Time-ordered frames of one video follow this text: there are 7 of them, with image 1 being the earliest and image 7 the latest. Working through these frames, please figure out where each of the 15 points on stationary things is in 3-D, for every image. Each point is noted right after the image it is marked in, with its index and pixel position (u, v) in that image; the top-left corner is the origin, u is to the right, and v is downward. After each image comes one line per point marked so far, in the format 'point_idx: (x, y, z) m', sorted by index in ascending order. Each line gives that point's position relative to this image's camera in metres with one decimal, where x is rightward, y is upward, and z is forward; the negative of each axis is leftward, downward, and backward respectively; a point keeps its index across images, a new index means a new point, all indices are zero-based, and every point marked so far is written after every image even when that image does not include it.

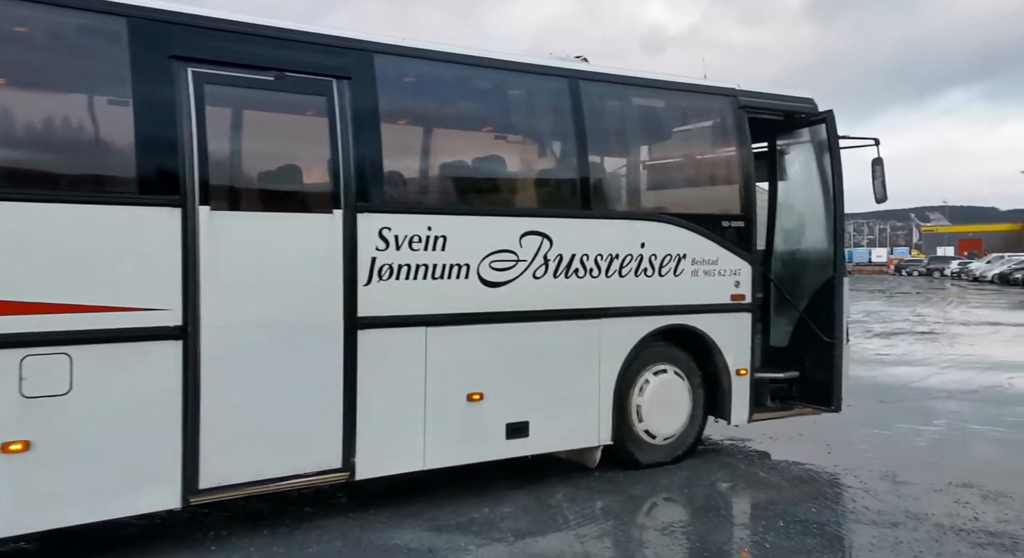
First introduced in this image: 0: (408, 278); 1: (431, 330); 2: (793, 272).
0: (-0.7, 0.0, +5.3) m
1: (-0.5, -0.3, +5.4) m
2: (+2.6, +0.1, +8.0) m
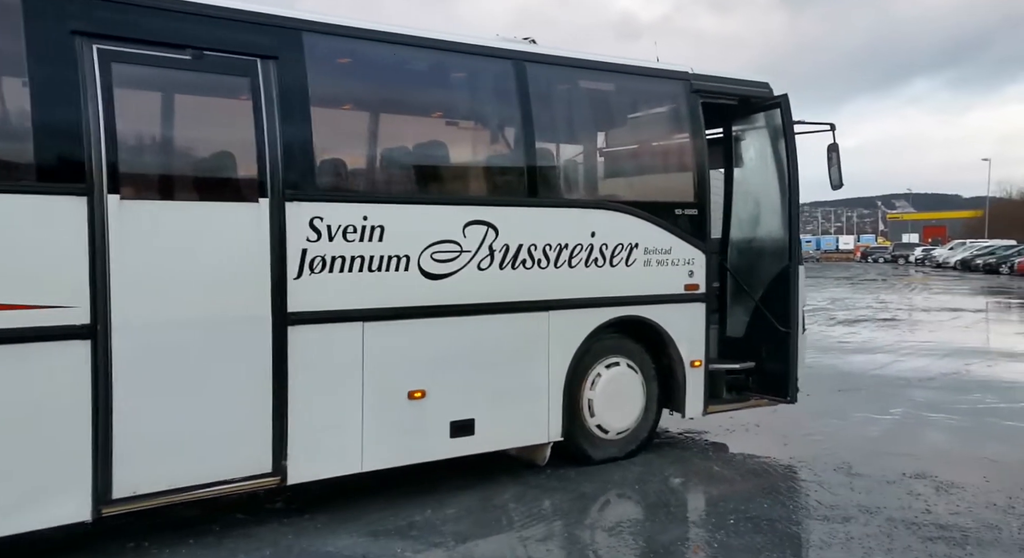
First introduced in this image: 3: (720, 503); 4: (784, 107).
0: (-1.0, +0.1, +5.1) m
1: (-0.9, -0.3, +5.2) m
2: (+2.2, +0.2, +7.8) m
3: (+1.4, -1.5, +5.7) m
4: (+2.3, +1.5, +7.3) m
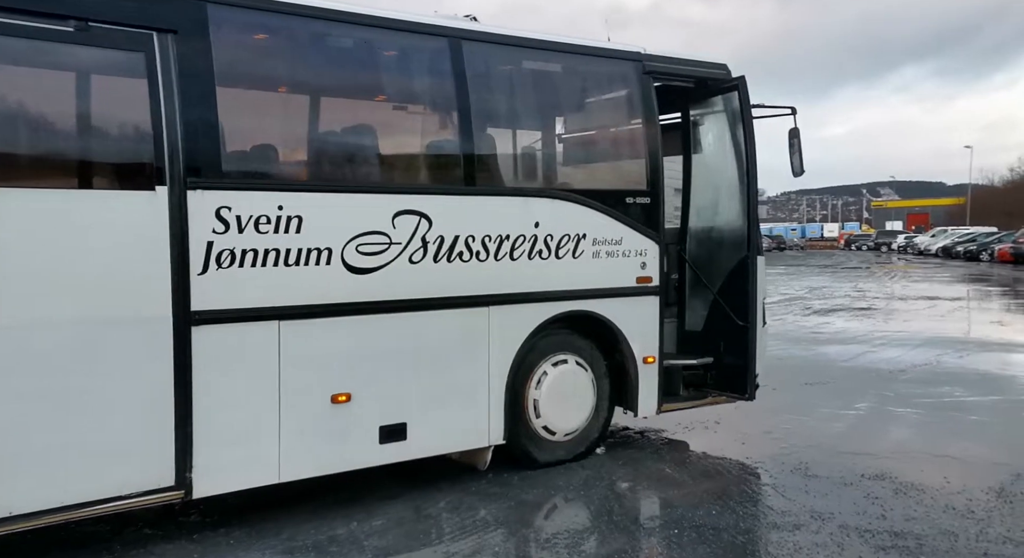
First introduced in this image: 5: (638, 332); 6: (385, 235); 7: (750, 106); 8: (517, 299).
0: (-1.4, +0.1, +4.7) m
1: (-1.3, -0.3, +4.8) m
2: (+1.7, +0.2, +7.5) m
3: (+1.0, -1.5, +5.4) m
4: (+1.9, +1.5, +6.9) m
5: (+1.0, -0.4, +6.6) m
6: (-0.8, +0.3, +5.2) m
7: (+2.0, +1.4, +7.0) m
8: (0.0, -0.1, +5.9) m
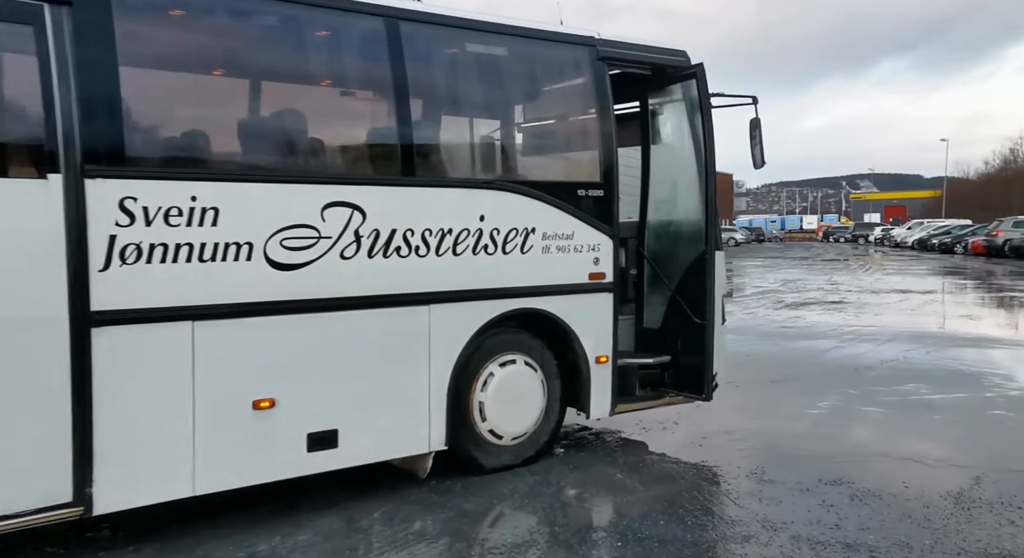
0: (-1.8, +0.1, +4.3) m
1: (-1.6, -0.2, +4.5) m
2: (+1.3, +0.3, +7.2) m
3: (+0.6, -1.4, +5.1) m
4: (+1.5, +1.6, +6.7) m
5: (+0.6, -0.4, +6.4) m
6: (-1.2, +0.3, +4.9) m
7: (+1.6, +1.5, +6.8) m
8: (-0.4, -0.1, +5.6) m
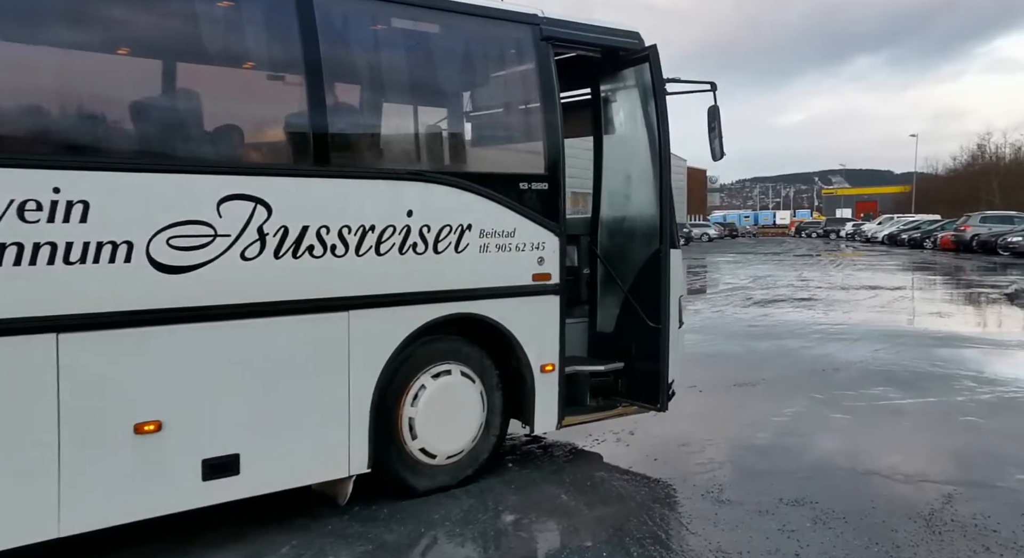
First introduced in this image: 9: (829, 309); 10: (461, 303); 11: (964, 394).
0: (-2.2, +0.1, +3.7) m
1: (-2.0, -0.3, +3.9) m
2: (+0.8, +0.3, +6.7) m
3: (+0.2, -1.5, +4.6) m
4: (+1.0, +1.6, +6.1) m
5: (+0.1, -0.4, +5.8) m
6: (-1.5, +0.3, +4.3) m
7: (+1.1, +1.5, +6.2) m
8: (-0.8, -0.1, +5.0) m
9: (+6.1, -0.6, +16.2) m
10: (-0.3, -0.1, +5.4) m
11: (+4.6, -1.2, +8.5) m
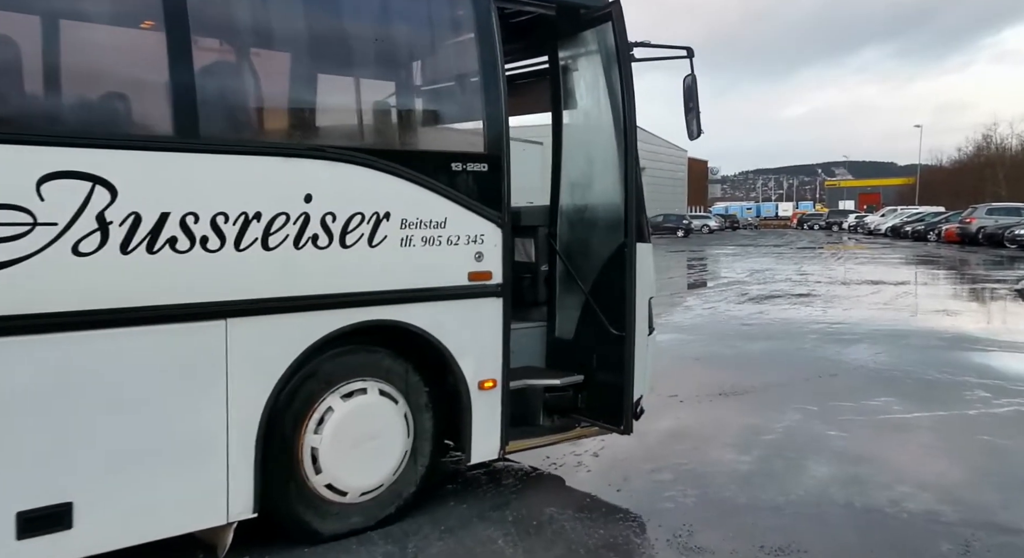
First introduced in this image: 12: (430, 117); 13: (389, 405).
0: (-2.5, +0.1, +2.8) m
1: (-2.4, -0.3, +2.9) m
2: (+0.5, +0.3, +5.7) m
3: (-0.2, -1.5, +3.6) m
4: (+0.6, +1.6, +5.2) m
5: (-0.2, -0.4, +4.9) m
6: (-1.9, +0.3, +3.3) m
7: (+0.7, +1.5, +5.3) m
8: (-1.2, -0.1, +4.1) m
9: (+5.7, -0.5, +15.3) m
10: (-0.7, -0.1, +4.5) m
11: (+4.2, -1.1, +7.6) m
12: (-0.4, +0.9, +4.7) m
13: (-0.7, -0.7, +4.6) m
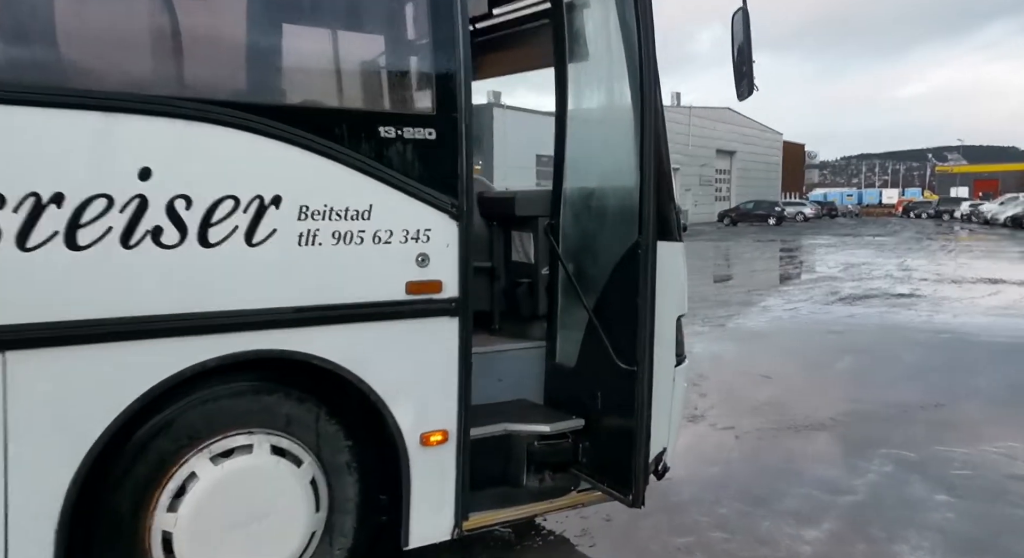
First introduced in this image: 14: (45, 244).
0: (-2.9, 0.0, +1.6) m
1: (-2.8, -0.3, +1.8) m
2: (+0.4, +0.2, +4.3) m
3: (-0.5, -1.5, +2.3) m
4: (+0.5, +1.5, +3.6) m
5: (-0.4, -0.4, +3.5) m
6: (-2.3, +0.2, +2.1) m
7: (+0.6, +1.4, +3.7) m
8: (-1.4, -0.2, +2.8) m
9: (+6.6, -0.5, +13.2) m
10: (-0.9, -0.2, +3.1) m
11: (+4.2, -1.2, +5.7) m
12: (-0.6, +0.9, +3.3) m
13: (-0.9, -0.7, +3.3) m
14: (-1.5, +0.1, +2.7) m
